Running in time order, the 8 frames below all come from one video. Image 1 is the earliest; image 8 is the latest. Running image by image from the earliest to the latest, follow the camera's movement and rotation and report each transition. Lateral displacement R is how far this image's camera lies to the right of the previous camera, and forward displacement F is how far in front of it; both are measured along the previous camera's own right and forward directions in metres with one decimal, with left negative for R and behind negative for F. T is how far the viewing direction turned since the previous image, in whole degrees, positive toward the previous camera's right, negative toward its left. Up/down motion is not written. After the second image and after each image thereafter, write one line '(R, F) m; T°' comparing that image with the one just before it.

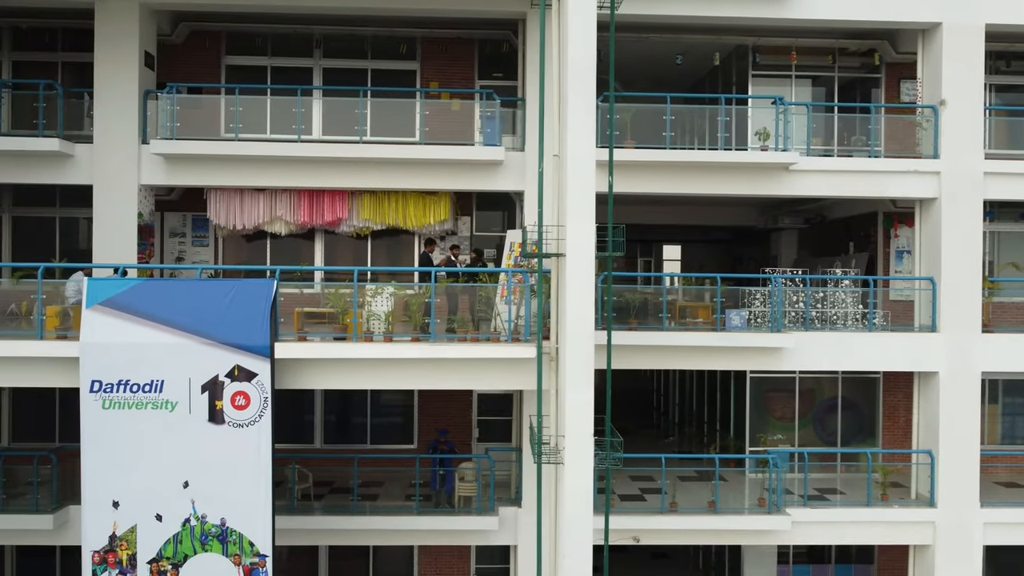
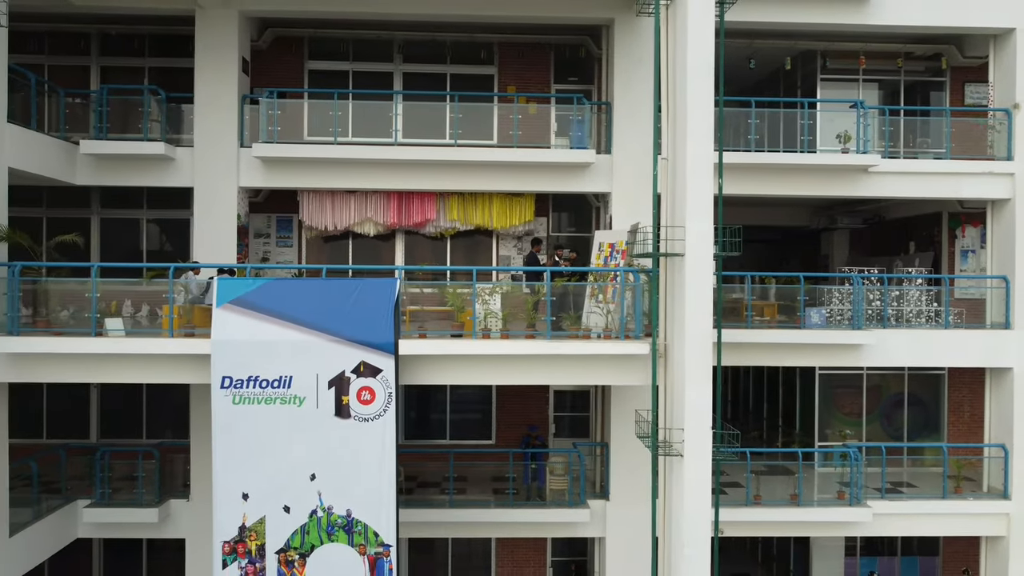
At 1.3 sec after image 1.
(-1.3, -0.3) m; 0°
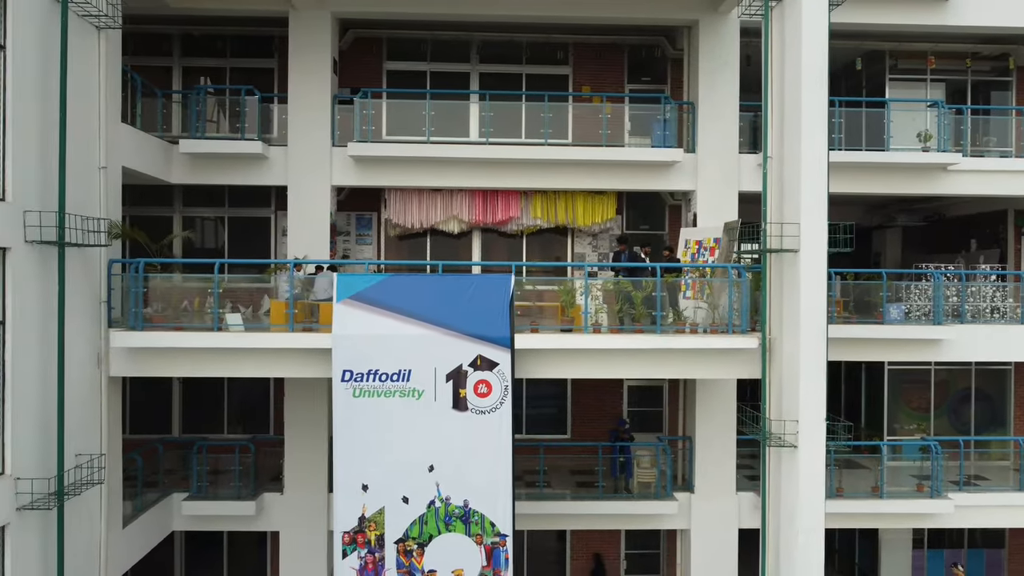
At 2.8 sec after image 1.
(-1.3, -0.2) m; 0°
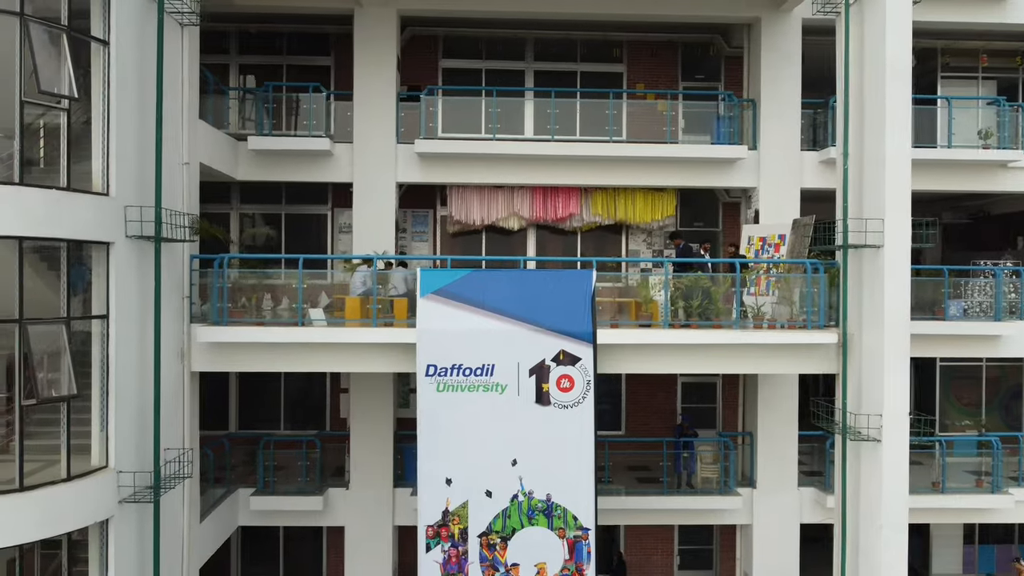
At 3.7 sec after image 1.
(-0.9, -0.1) m; 0°
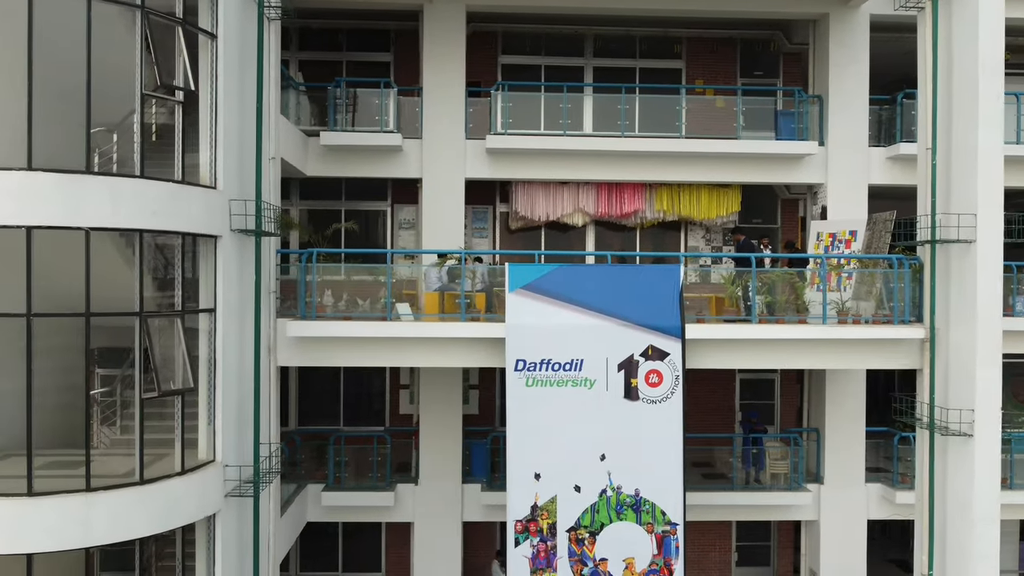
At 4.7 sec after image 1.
(-1.0, 0.0) m; 0°
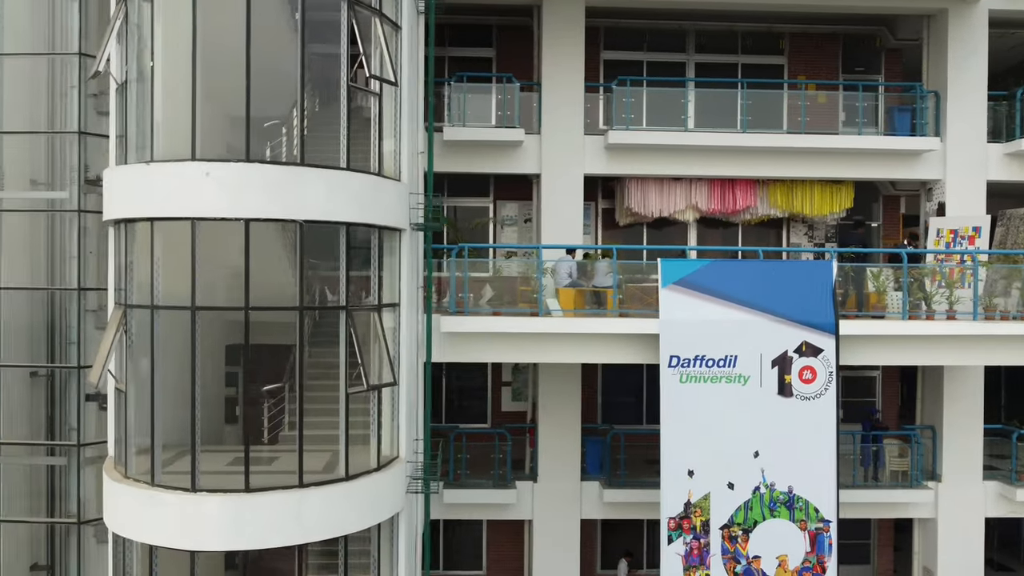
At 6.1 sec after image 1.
(-1.7, +0.1) m; 0°
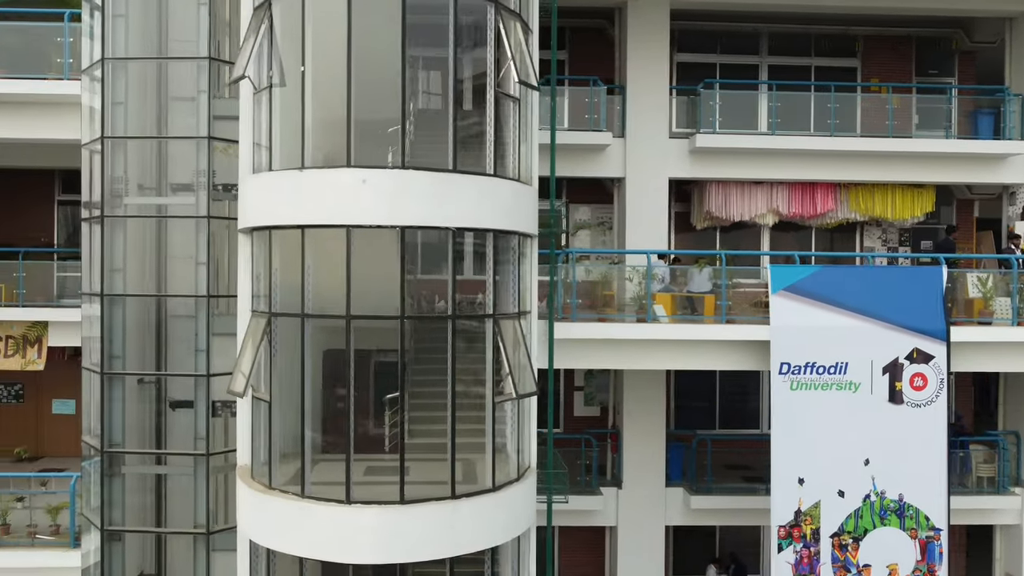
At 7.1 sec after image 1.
(-1.2, +0.1) m; 0°
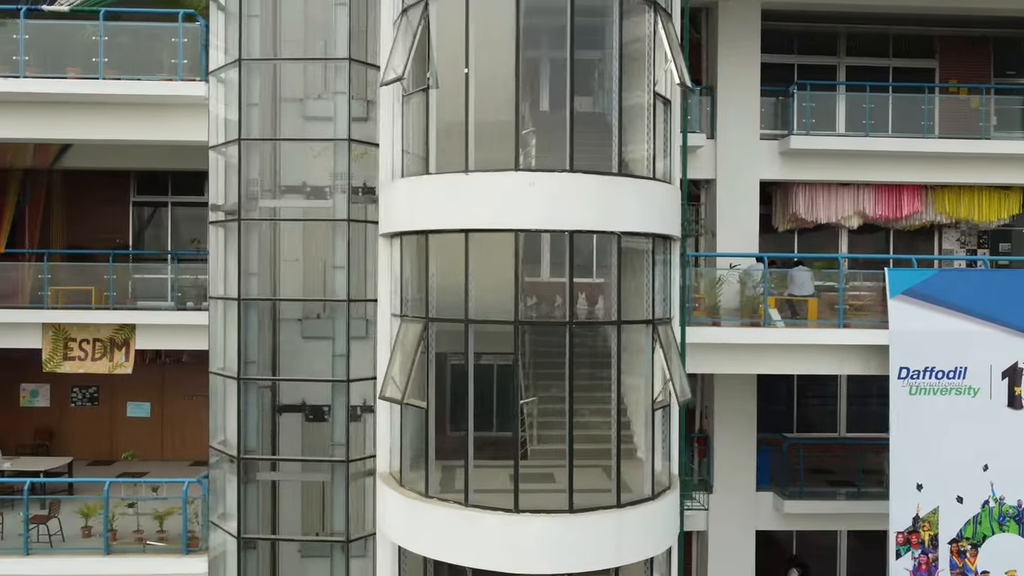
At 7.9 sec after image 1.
(-1.3, +0.1) m; 0°
